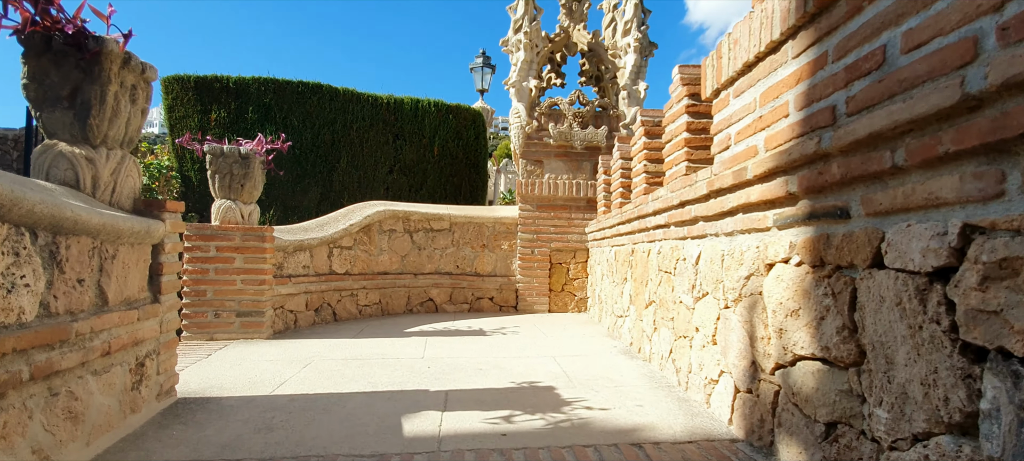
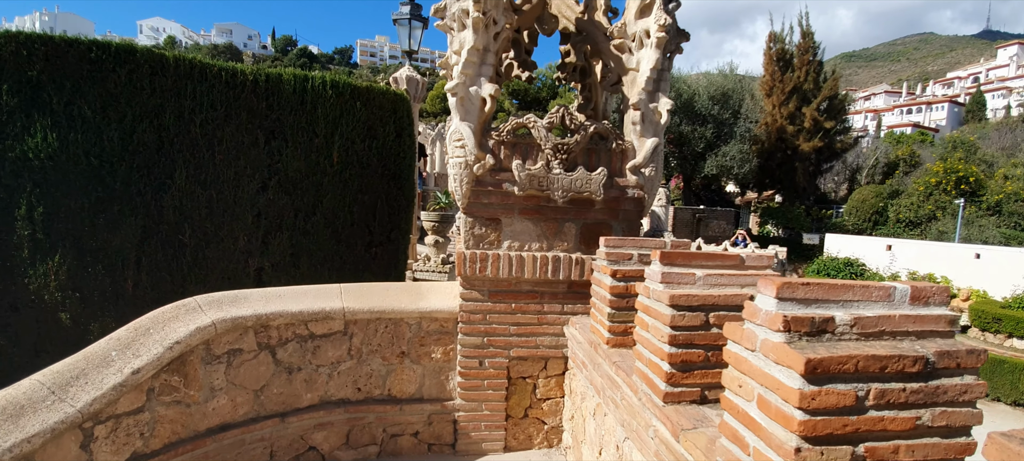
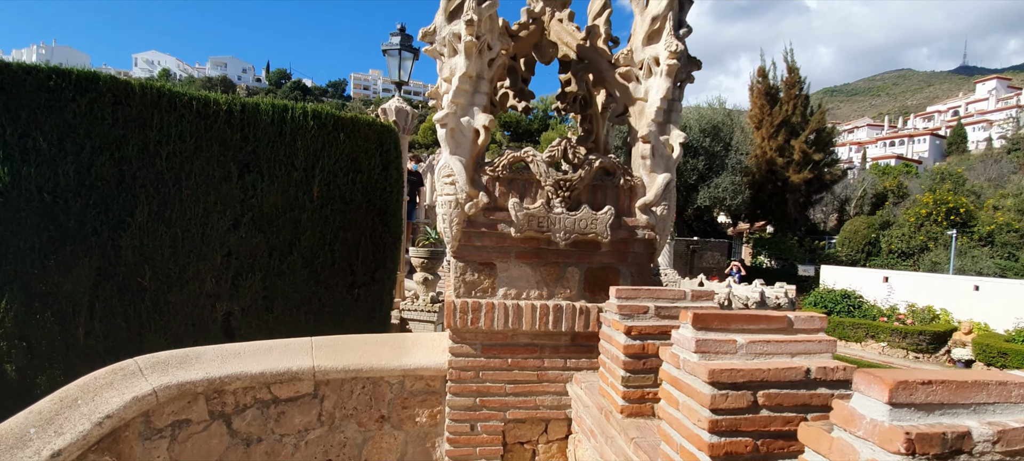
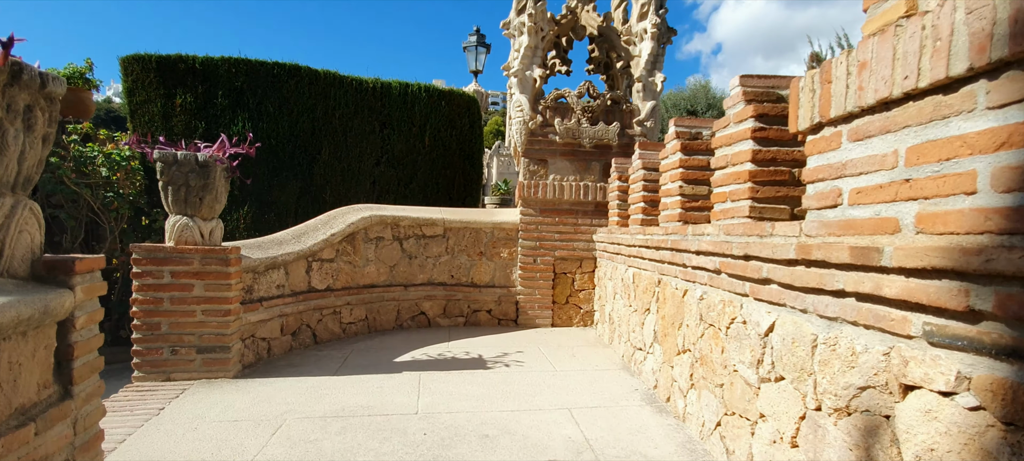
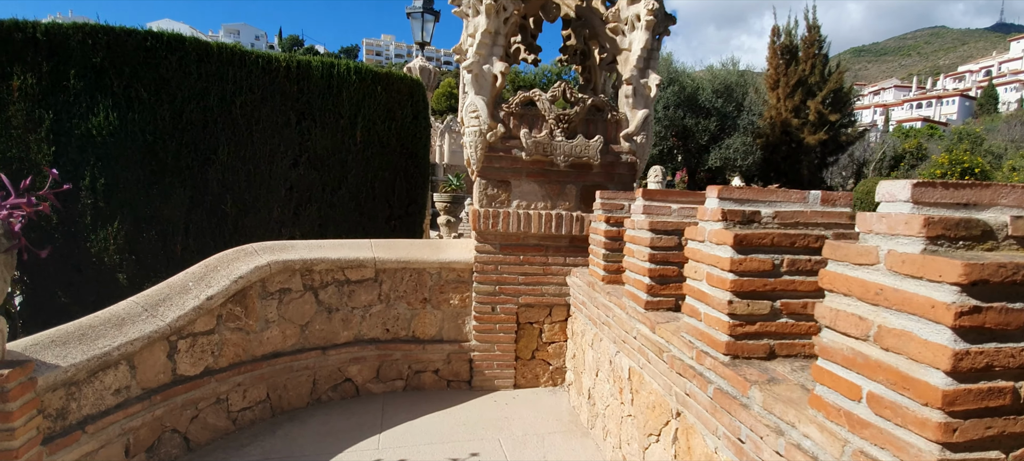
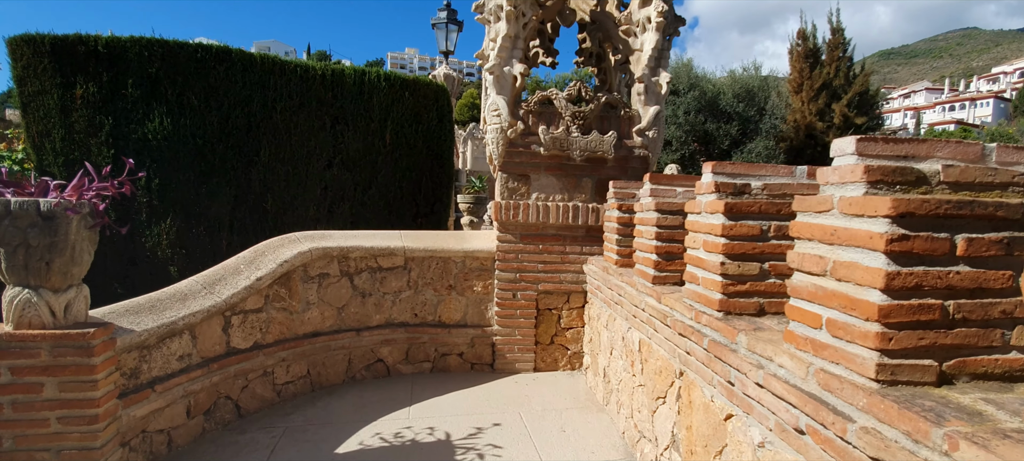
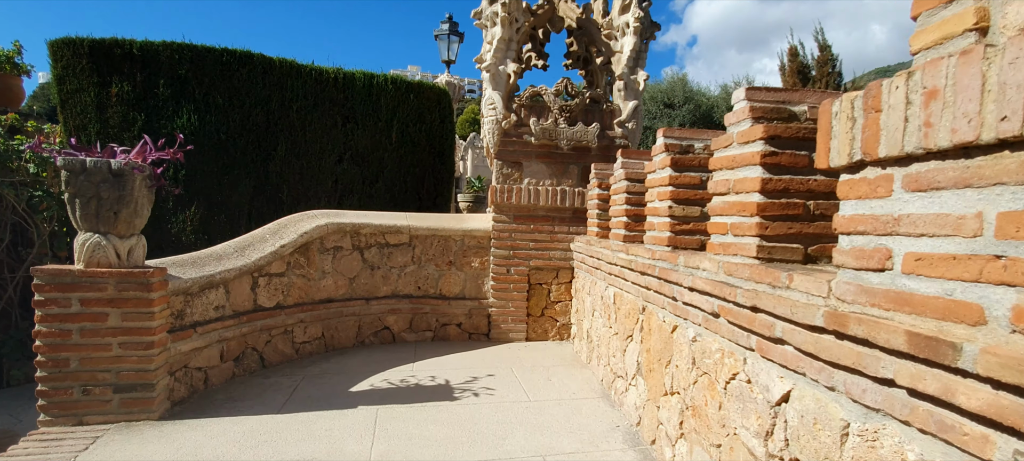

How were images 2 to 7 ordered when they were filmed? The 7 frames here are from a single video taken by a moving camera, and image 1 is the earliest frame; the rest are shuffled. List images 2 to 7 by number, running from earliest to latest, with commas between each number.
4, 7, 6, 5, 2, 3
